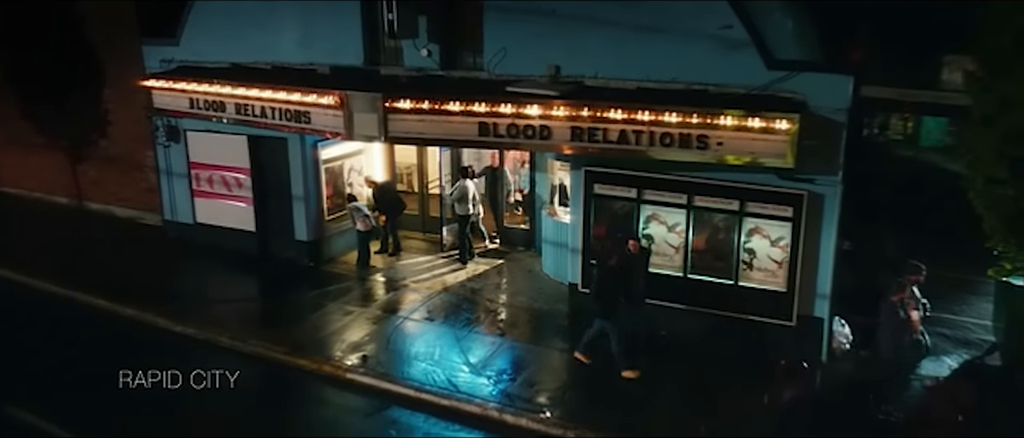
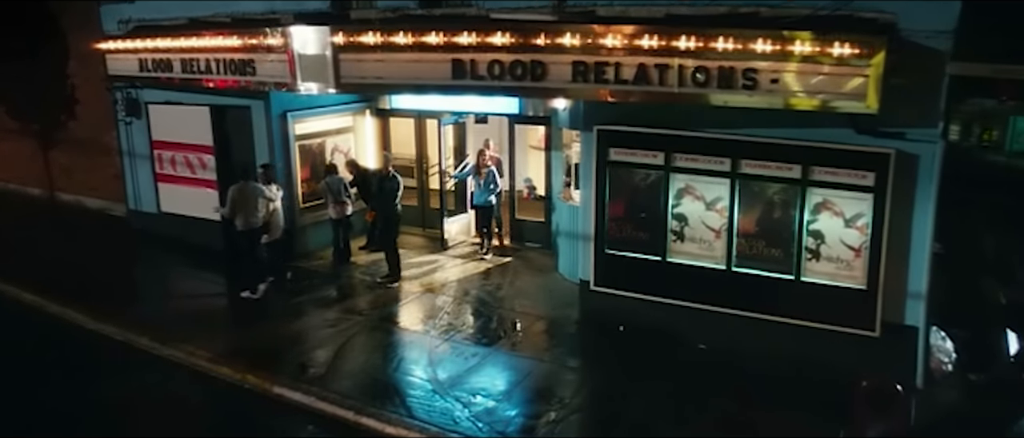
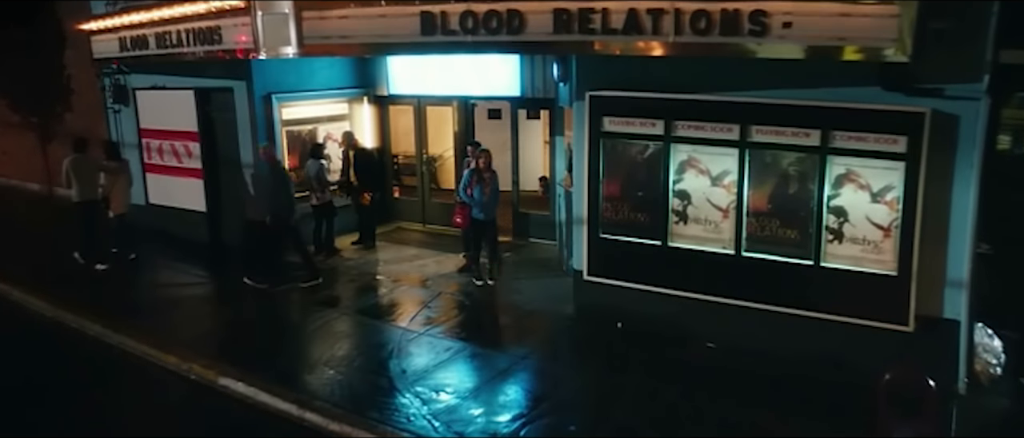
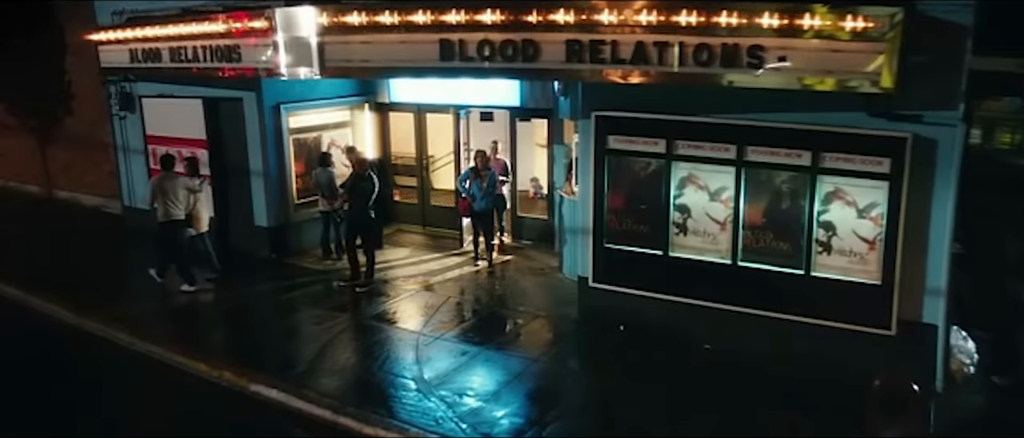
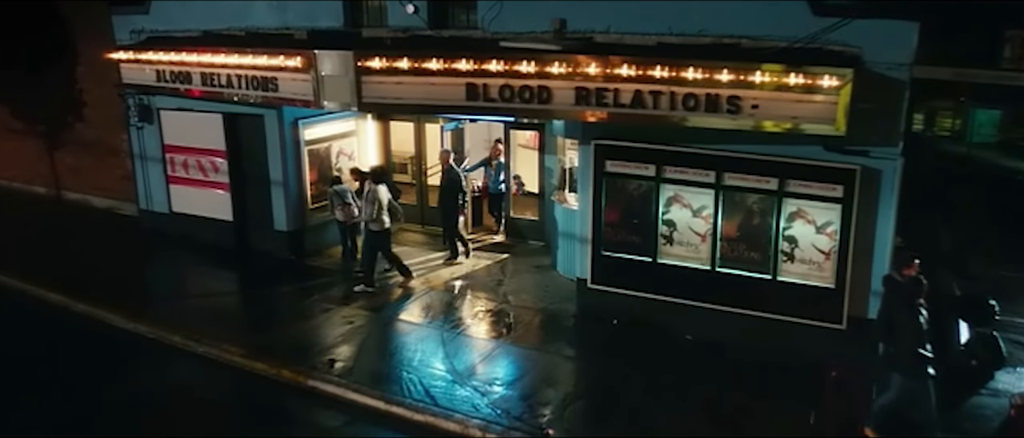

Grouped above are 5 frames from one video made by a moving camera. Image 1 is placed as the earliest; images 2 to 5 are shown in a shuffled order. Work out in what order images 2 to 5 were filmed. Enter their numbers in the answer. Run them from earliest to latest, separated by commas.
5, 2, 4, 3
